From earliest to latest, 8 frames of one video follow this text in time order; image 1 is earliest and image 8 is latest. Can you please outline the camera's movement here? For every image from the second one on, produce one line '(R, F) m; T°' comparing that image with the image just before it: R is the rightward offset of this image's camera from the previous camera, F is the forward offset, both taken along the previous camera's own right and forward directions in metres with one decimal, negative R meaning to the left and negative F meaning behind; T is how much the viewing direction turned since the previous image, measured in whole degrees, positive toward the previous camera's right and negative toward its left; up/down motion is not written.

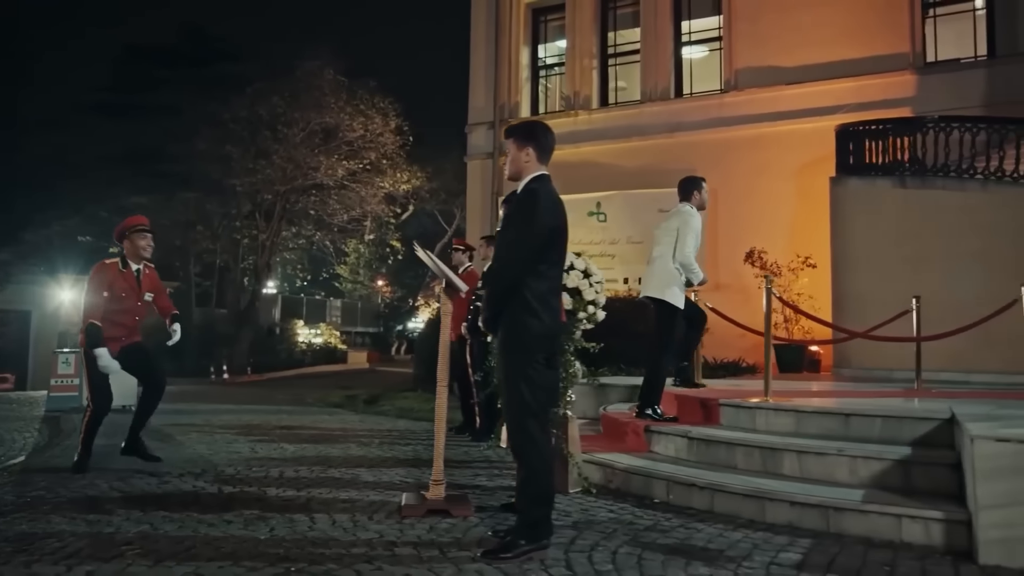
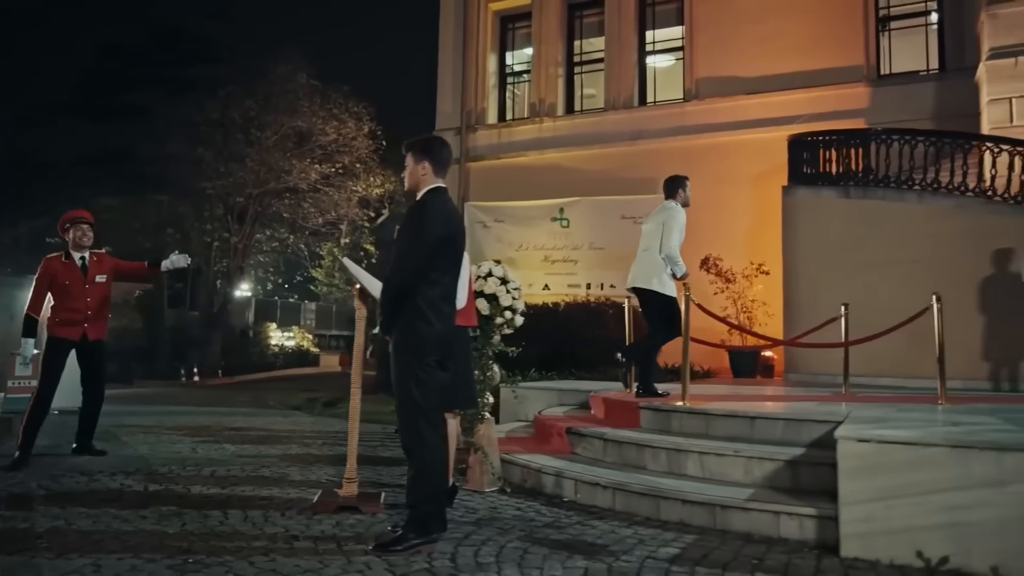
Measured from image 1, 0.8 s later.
(+0.3, -0.2) m; +1°
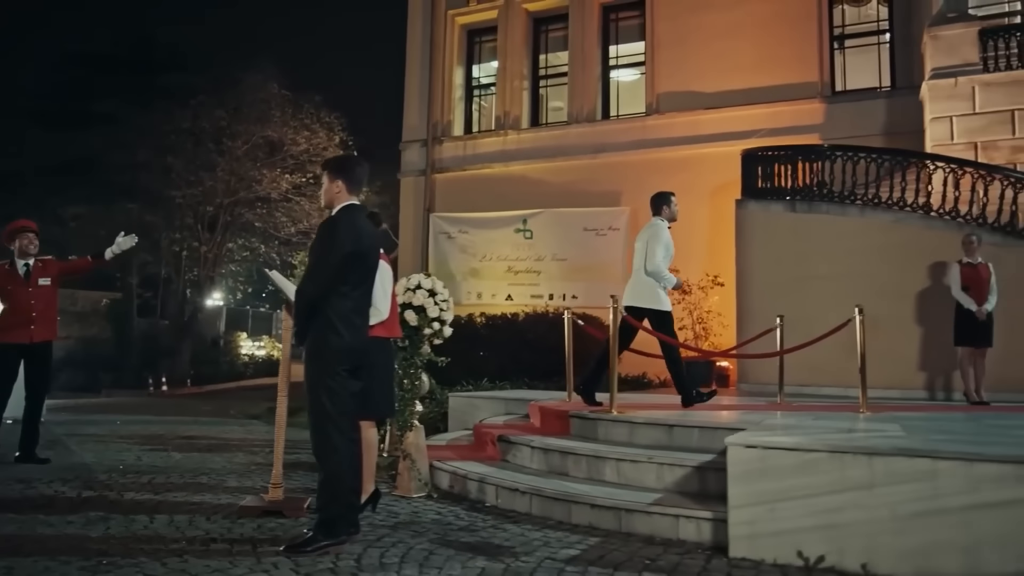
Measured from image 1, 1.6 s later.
(+0.3, -0.2) m; +1°
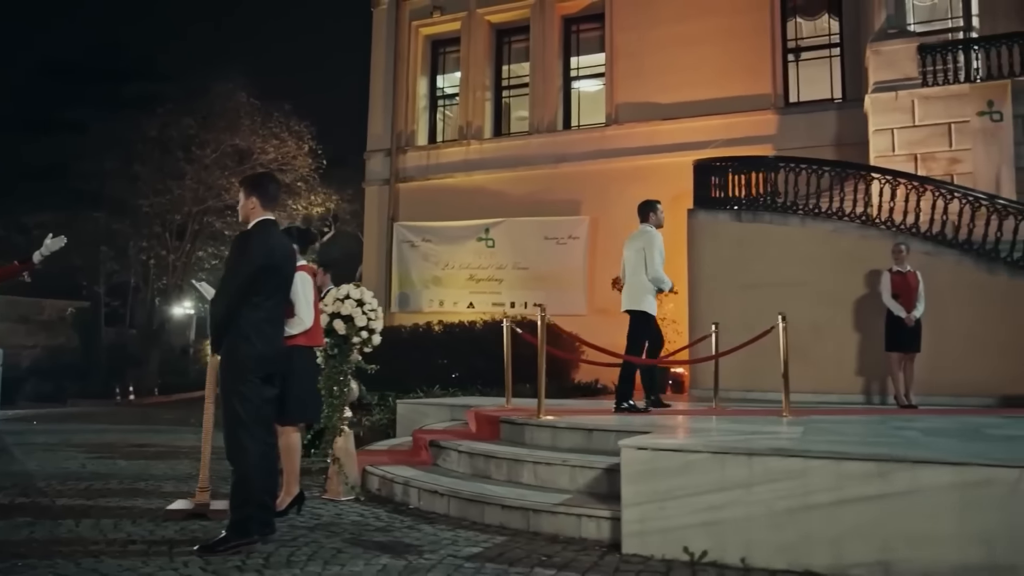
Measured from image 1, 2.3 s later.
(+0.3, -0.2) m; +1°
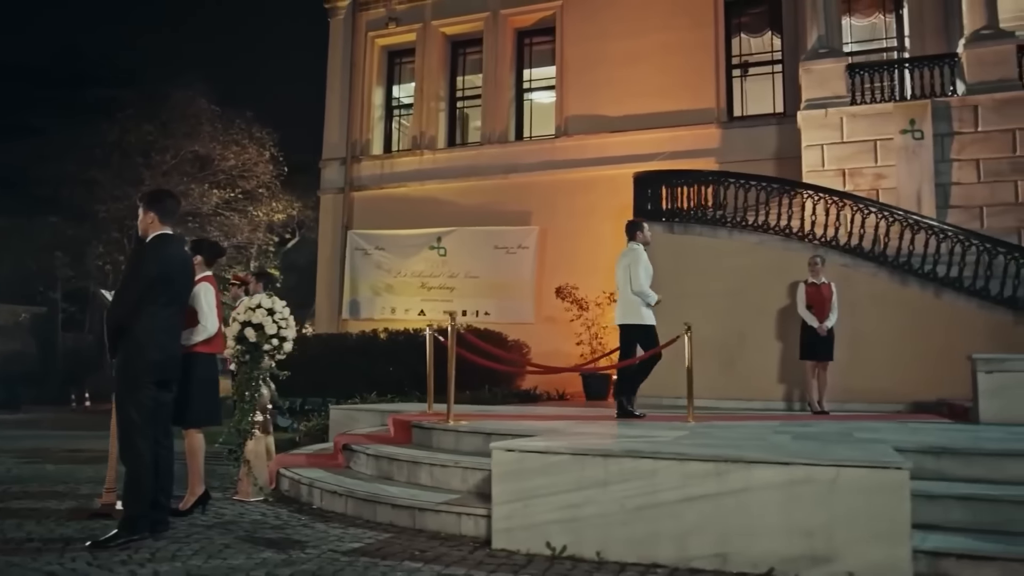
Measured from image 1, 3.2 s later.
(+0.4, -0.3) m; +2°
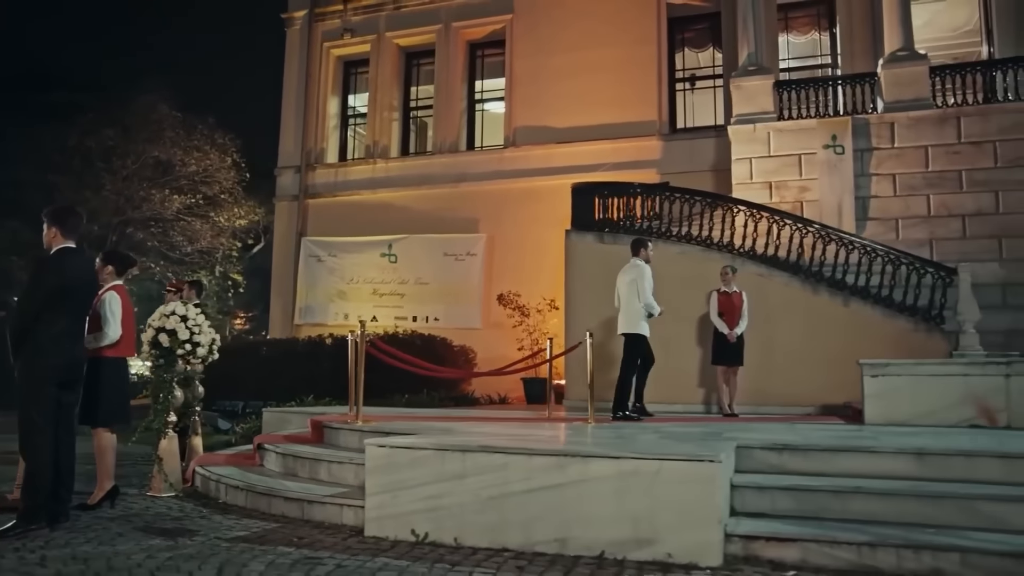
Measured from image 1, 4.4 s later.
(+0.5, -0.4) m; +2°
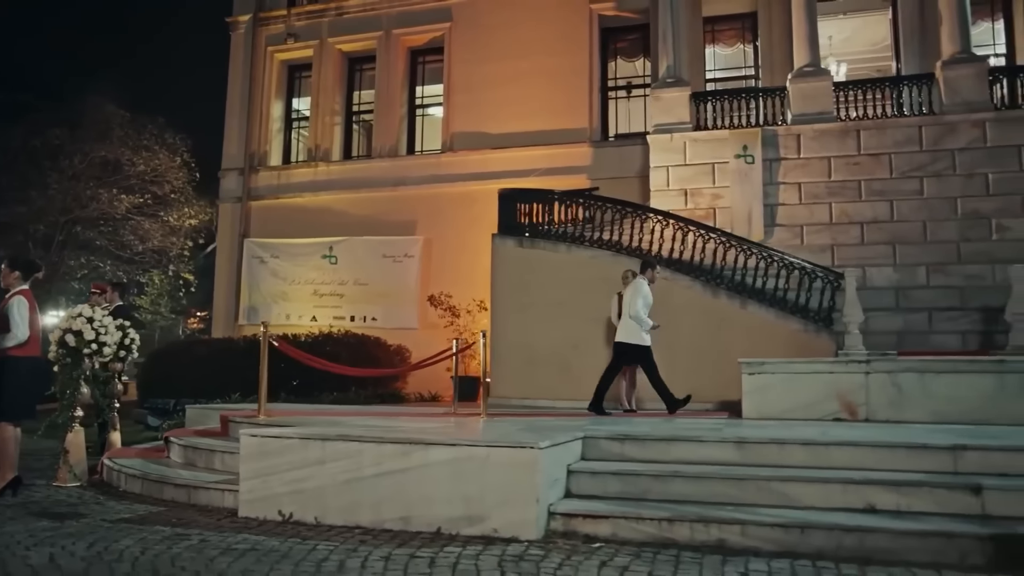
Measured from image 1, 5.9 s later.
(+0.6, -0.5) m; +2°
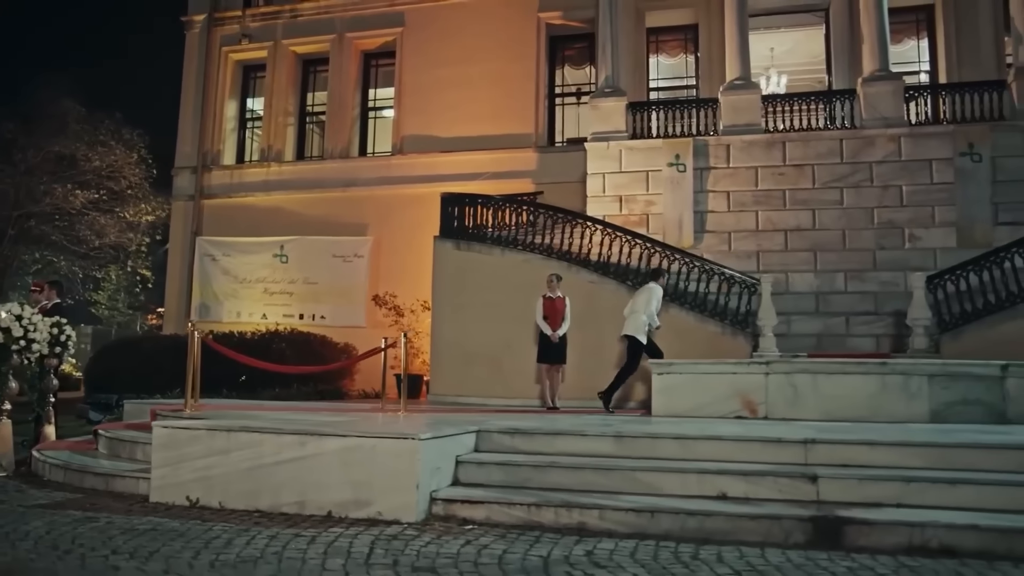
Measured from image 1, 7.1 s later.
(+0.4, -0.4) m; +2°
